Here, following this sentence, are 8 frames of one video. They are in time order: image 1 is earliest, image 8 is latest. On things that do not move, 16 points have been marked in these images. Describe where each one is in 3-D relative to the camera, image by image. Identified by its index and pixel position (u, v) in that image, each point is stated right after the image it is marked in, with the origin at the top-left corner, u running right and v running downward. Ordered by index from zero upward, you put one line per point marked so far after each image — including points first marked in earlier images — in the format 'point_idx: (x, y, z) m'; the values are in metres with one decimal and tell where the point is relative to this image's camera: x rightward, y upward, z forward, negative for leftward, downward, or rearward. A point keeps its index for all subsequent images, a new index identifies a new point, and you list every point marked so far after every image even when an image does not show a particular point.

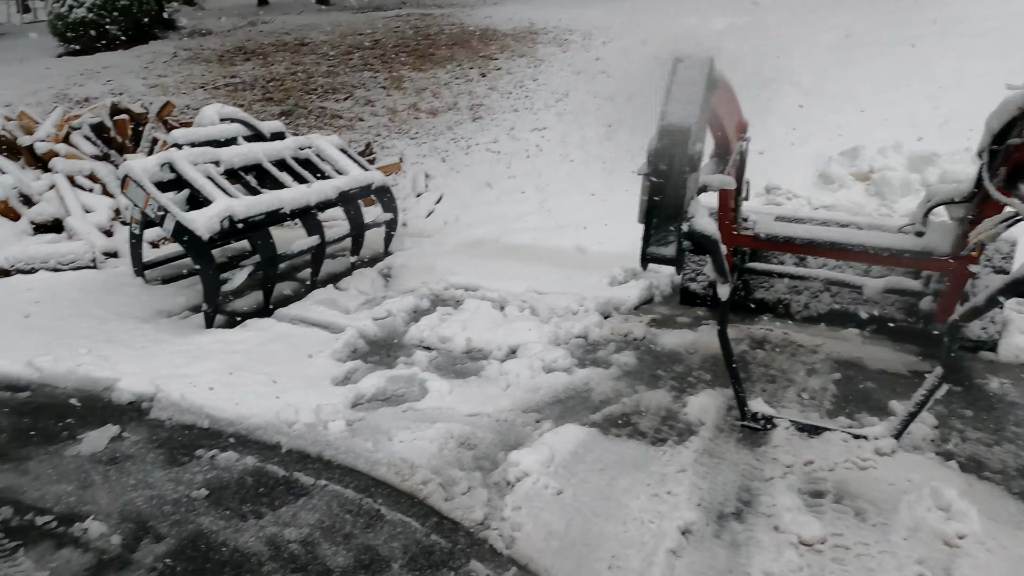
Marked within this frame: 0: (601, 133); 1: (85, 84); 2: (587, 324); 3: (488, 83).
0: (+1.1, +2.0, +8.5) m
1: (-6.8, +3.2, +10.5) m
2: (+0.5, -0.2, +4.5) m
3: (-0.4, +3.2, +10.5) m
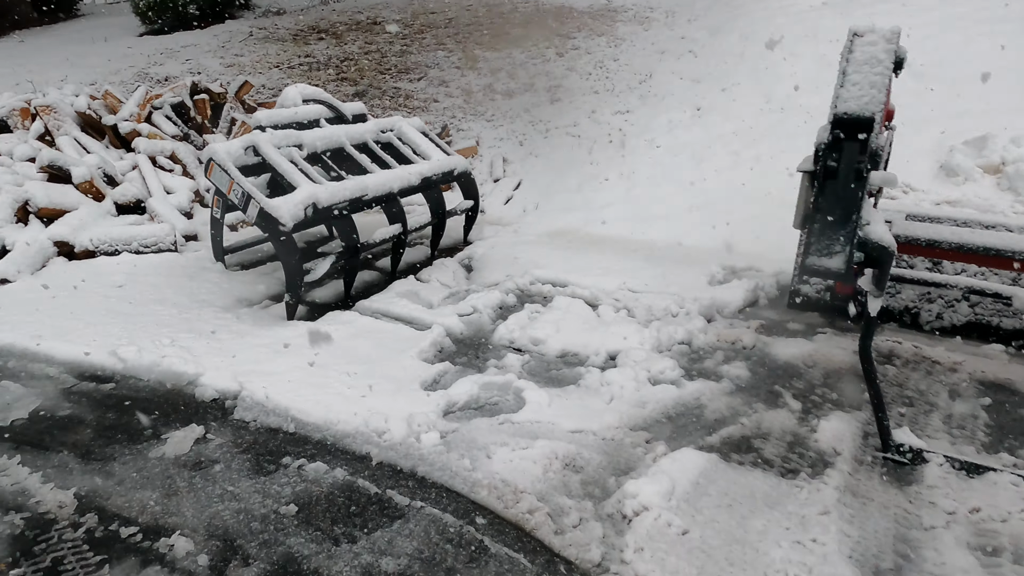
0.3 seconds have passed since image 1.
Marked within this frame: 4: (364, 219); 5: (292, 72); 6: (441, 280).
0: (+2.1, +2.1, +8.0) m
1: (-5.5, +3.6, +10.6) m
2: (+1.1, -0.3, +4.2) m
3: (+0.8, +3.4, +10.0) m
4: (-1.3, +0.6, +5.8) m
5: (-3.4, +3.3, +10.3) m
6: (-0.5, +0.1, +5.1) m
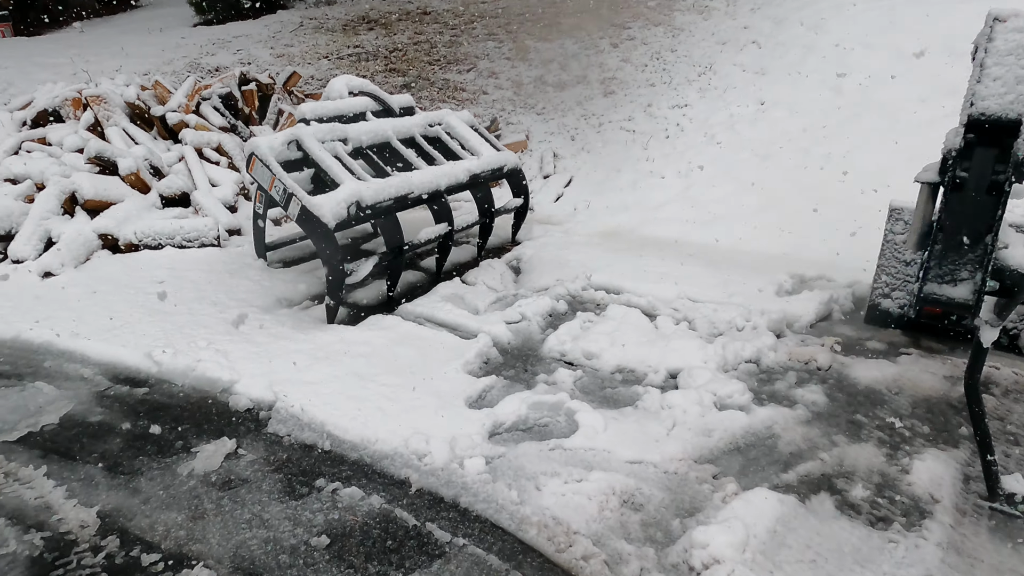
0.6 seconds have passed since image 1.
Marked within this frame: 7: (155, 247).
0: (+2.7, +2.0, +7.5) m
1: (-4.7, +3.8, +10.6) m
2: (+1.4, -0.3, +3.8) m
3: (+1.6, +3.4, +9.6) m
4: (-0.9, +0.6, +5.6) m
5: (-2.6, +3.5, +10.2) m
6: (-0.2, 0.0, +4.8) m
7: (-2.8, +0.3, +5.2) m
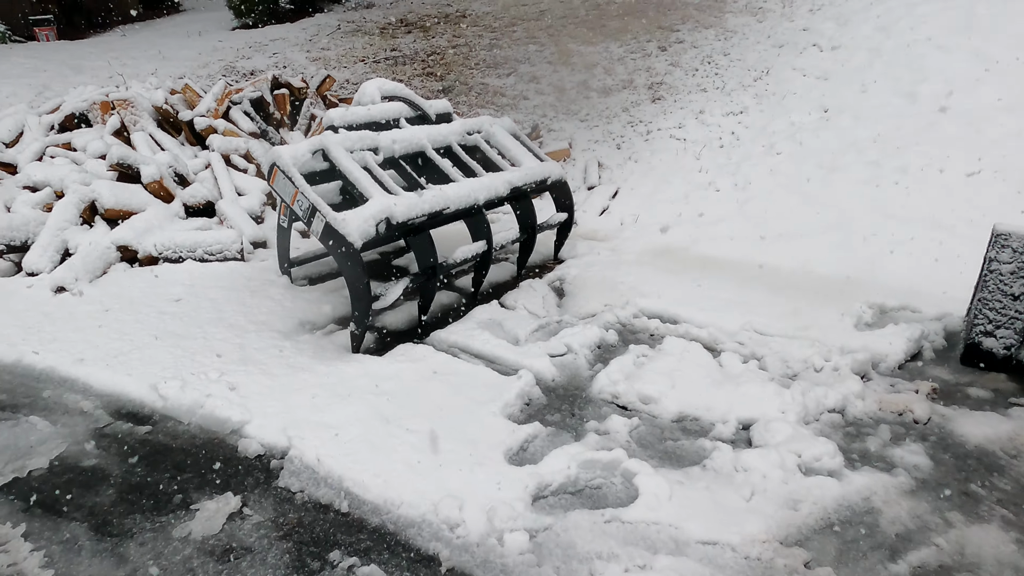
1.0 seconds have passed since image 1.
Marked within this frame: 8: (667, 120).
0: (+3.2, +1.8, +6.9) m
1: (-4.1, +3.6, +10.4) m
2: (+1.6, -0.5, +3.3) m
3: (+2.2, +3.2, +9.1) m
4: (-0.5, +0.4, +5.2) m
5: (-2.0, +3.3, +9.9) m
6: (+0.1, -0.1, +4.4) m
7: (-2.5, +0.2, +4.9) m
8: (+1.8, +1.9, +7.6) m
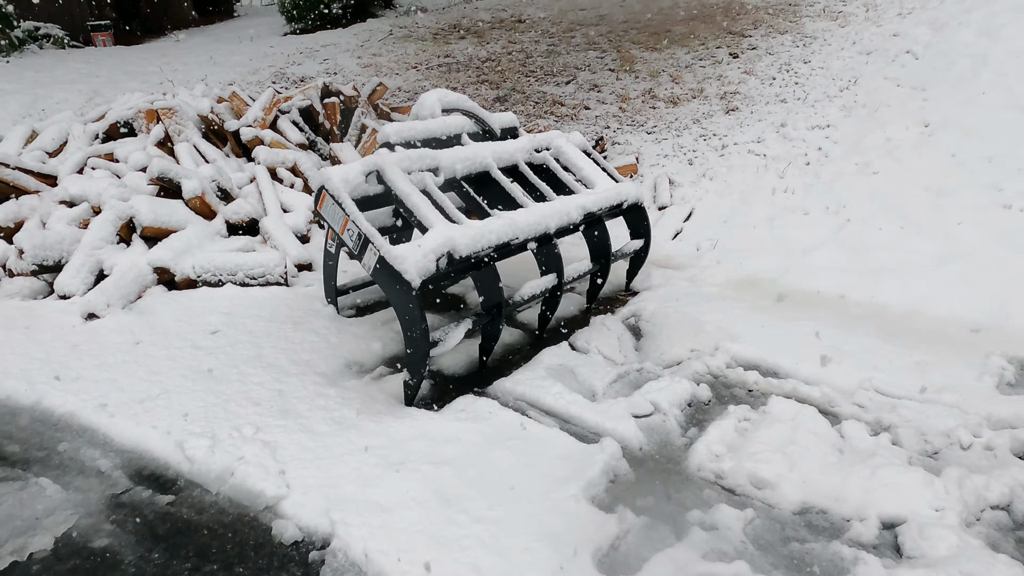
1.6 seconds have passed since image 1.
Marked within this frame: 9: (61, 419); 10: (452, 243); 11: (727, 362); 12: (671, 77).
0: (+3.8, +1.4, +6.2) m
1: (-3.2, +3.4, +10.2) m
2: (+2.0, -0.8, +2.6) m
3: (+2.9, +2.8, +8.5) m
4: (0.0, +0.2, +4.7) m
5: (-1.2, +3.1, +9.5) m
6: (+0.5, -0.4, +3.8) m
7: (-2.0, 0.0, +4.5) m
8: (+2.4, +1.6, +7.0) m
9: (-2.1, -0.6, +3.1) m
10: (-0.3, +0.2, +3.1) m
11: (+1.2, -0.4, +3.7) m
12: (+2.1, +2.7, +8.6) m
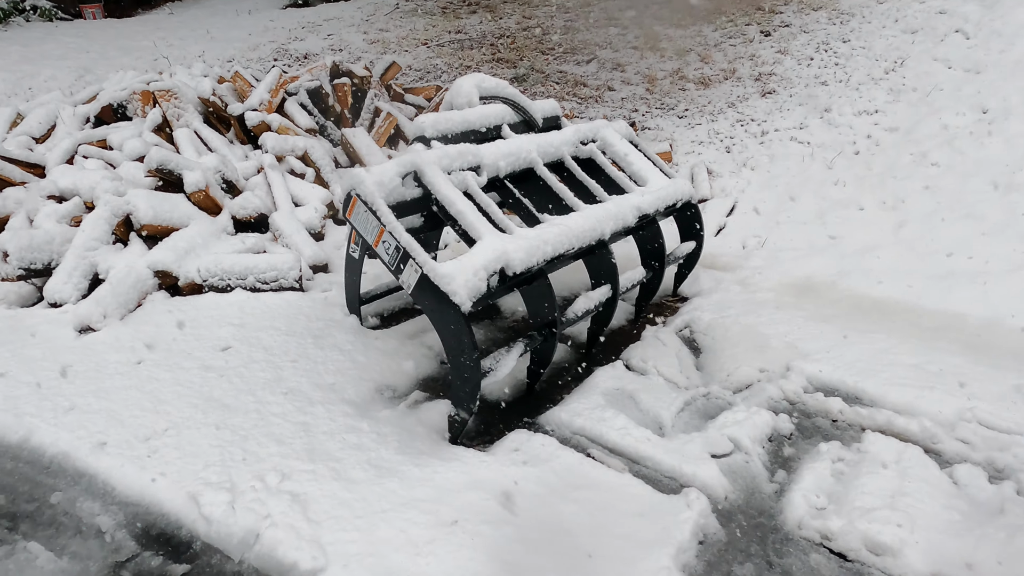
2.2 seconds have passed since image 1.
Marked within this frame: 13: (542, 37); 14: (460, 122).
0: (+4.0, +1.4, +5.8) m
1: (-3.0, +3.6, +9.6) m
2: (+2.2, -0.9, +2.3) m
3: (+3.2, +2.9, +8.0) m
4: (+0.2, +0.2, +4.3) m
5: (-0.9, +3.2, +8.9) m
6: (+0.8, -0.4, +3.4) m
7: (-1.8, 0.0, +4.1) m
8: (+2.7, +1.7, +6.5) m
9: (-1.8, -0.7, +2.7) m
10: (0.0, +0.1, +2.7) m
11: (+1.5, -0.5, +3.3) m
12: (+2.3, +2.8, +8.1) m
13: (+0.4, +3.5, +9.2) m
14: (-0.3, +0.8, +3.3) m
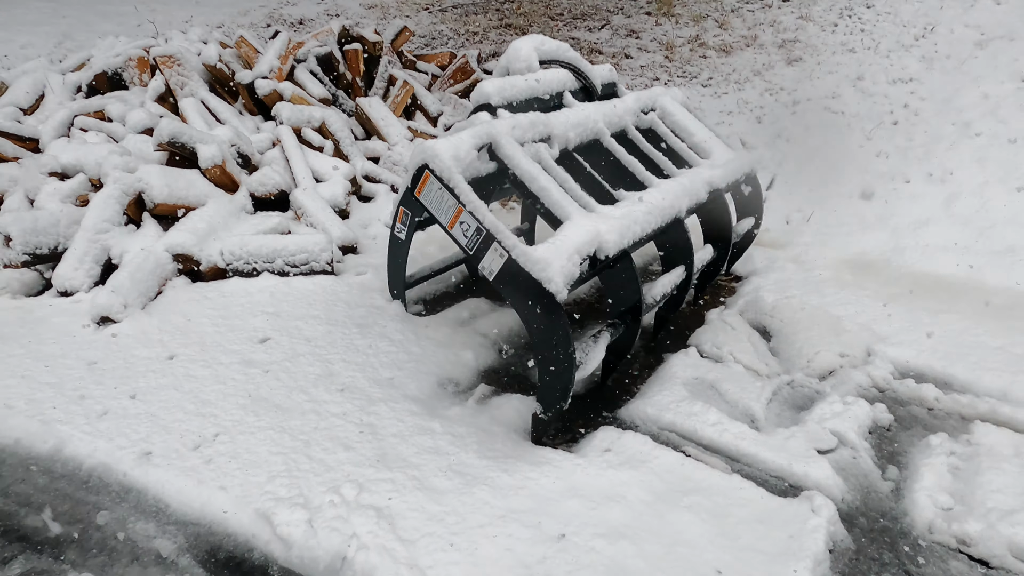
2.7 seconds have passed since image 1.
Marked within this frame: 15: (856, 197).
0: (+4.2, +1.7, +5.6) m
1: (-2.9, +3.9, +9.1) m
2: (+2.6, -0.8, +2.1) m
3: (+3.3, +3.2, +7.7) m
4: (+0.5, +0.3, +4.0) m
5: (-0.9, +3.5, +8.5) m
6: (+1.1, -0.3, +3.2) m
7: (-1.5, +0.1, +3.8) m
8: (+2.9, +1.9, +6.3) m
9: (-1.5, -0.7, +2.4) m
10: (+0.3, +0.2, +2.4) m
11: (+1.8, -0.4, +3.1) m
12: (+2.4, +3.1, +7.8) m
13: (+0.5, +3.8, +8.8) m
14: (+0.1, +0.9, +3.0) m
15: (+2.6, +0.7, +5.0) m
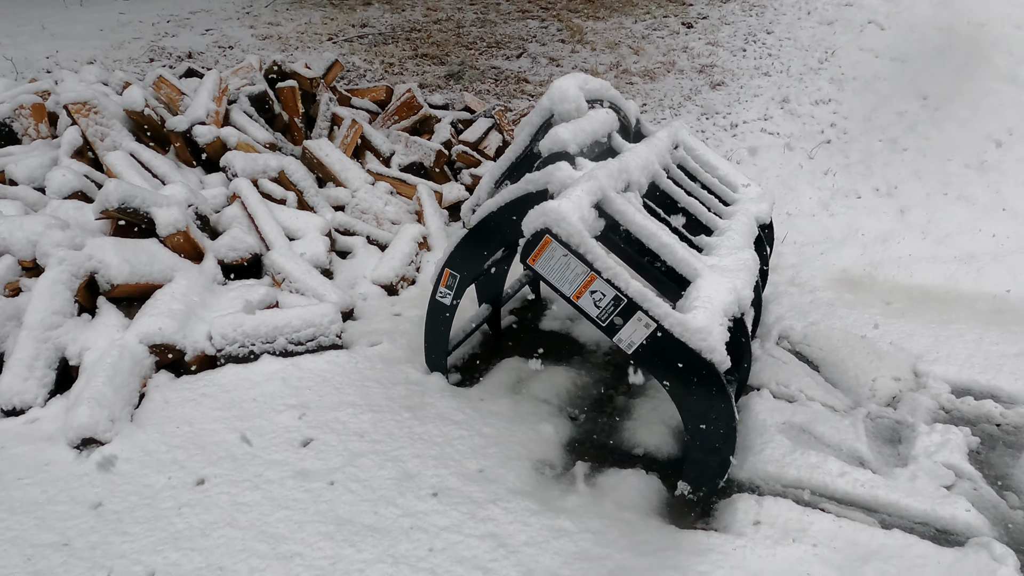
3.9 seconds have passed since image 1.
0: (+3.8, +1.7, +6.2) m
1: (-4.1, +3.1, +8.2) m
2: (+3.1, -0.8, +2.4) m
3: (+2.3, +3.0, +8.0) m
4: (+0.6, +0.1, +3.8) m
5: (-1.9, +2.9, +8.0) m
6: (+1.4, -0.5, +3.1) m
7: (-1.3, -0.3, +3.2) m
8: (+2.3, +1.8, +6.5) m
9: (-0.9, -1.0, +1.8) m
10: (+0.7, 0.0, +2.2) m
11: (+2.1, -0.5, +3.2) m
12: (+1.4, +2.9, +8.0) m
13: (-0.7, +3.3, +8.6) m
14: (+0.3, +0.6, +2.8) m
15: (+2.4, +0.6, +5.2) m
